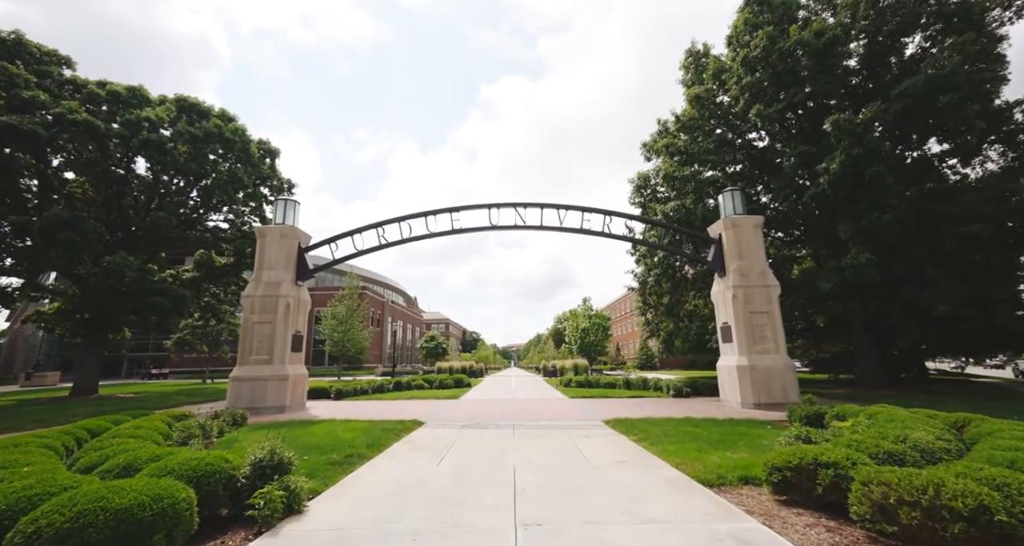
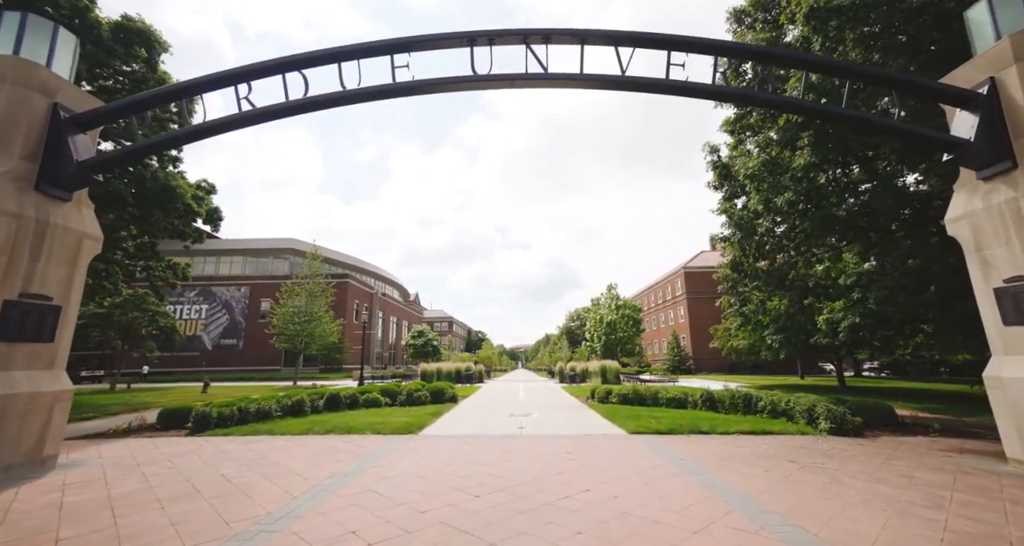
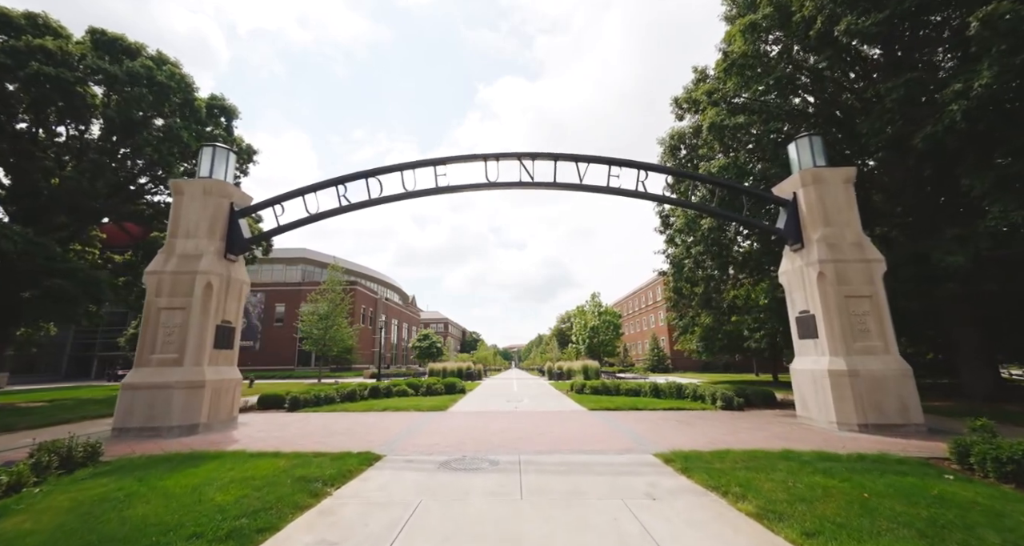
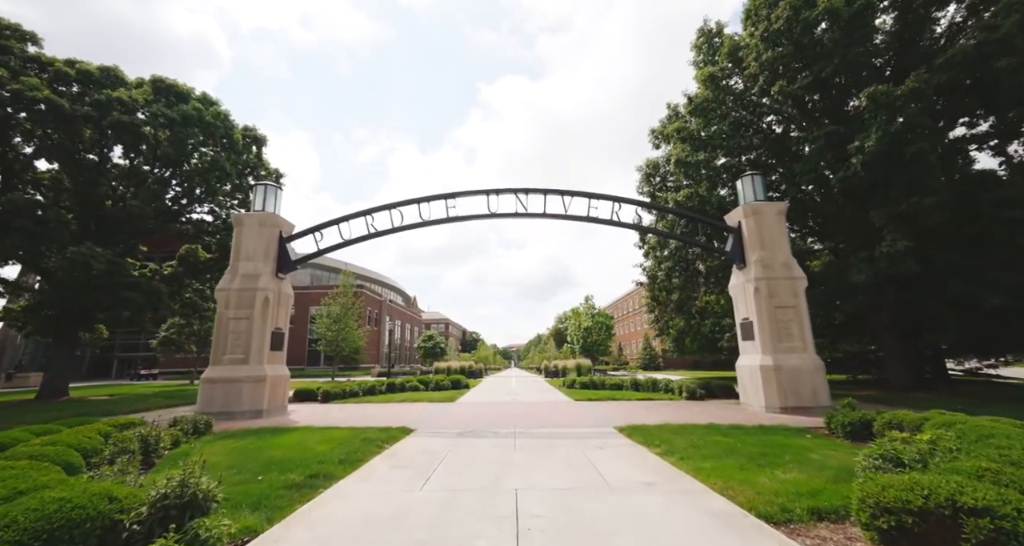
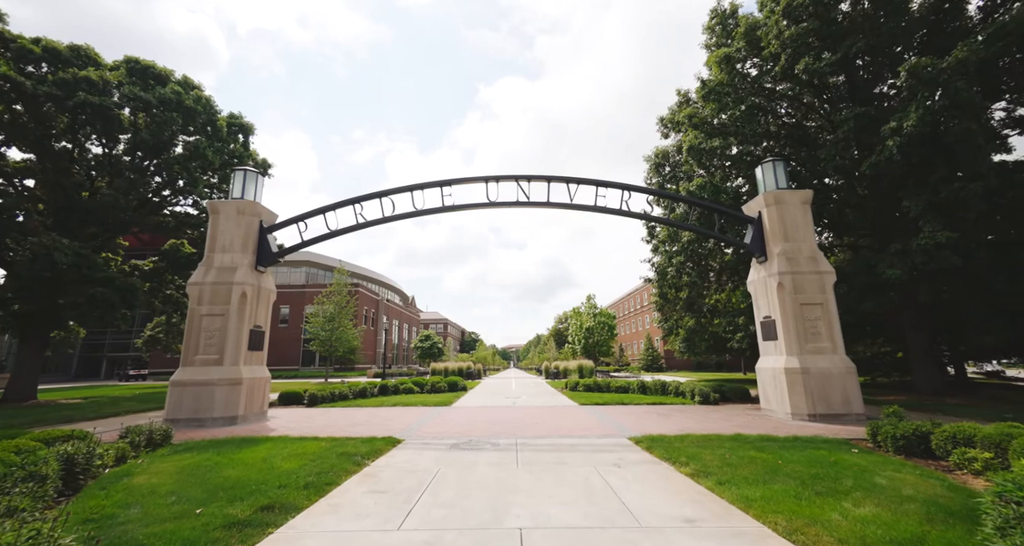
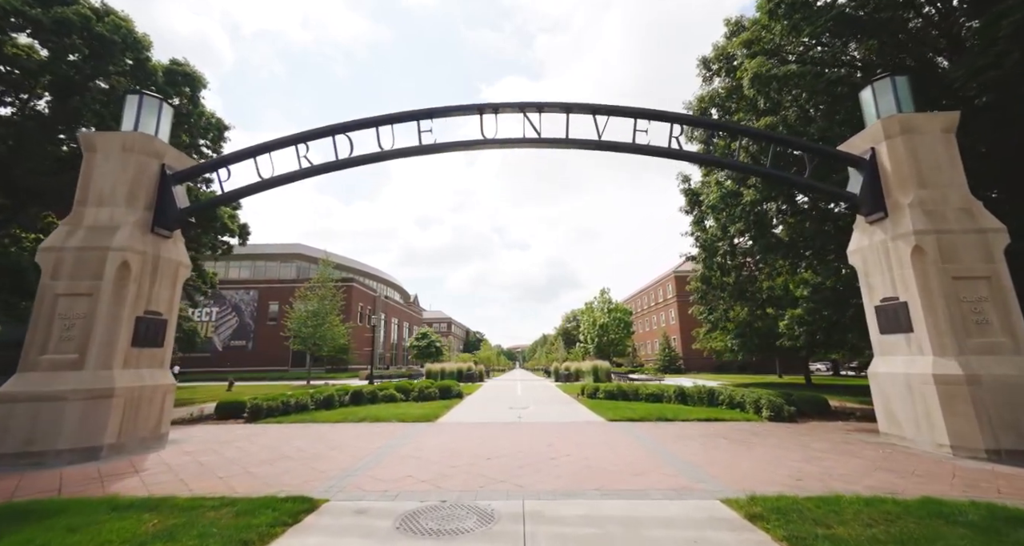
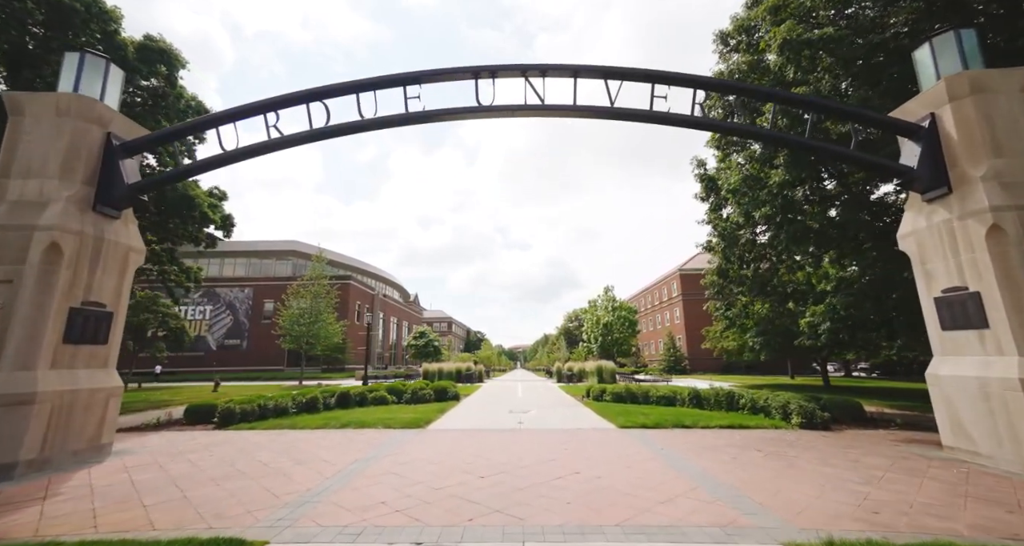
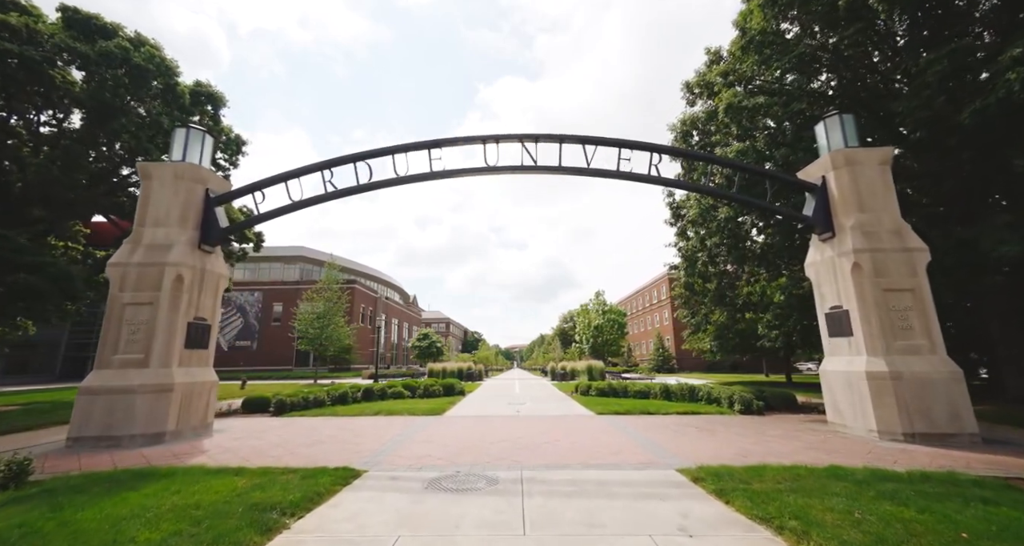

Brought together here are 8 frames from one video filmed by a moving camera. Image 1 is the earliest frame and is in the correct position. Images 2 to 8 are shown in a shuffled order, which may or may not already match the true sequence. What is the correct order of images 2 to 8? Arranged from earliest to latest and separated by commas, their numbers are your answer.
4, 5, 3, 8, 6, 7, 2
